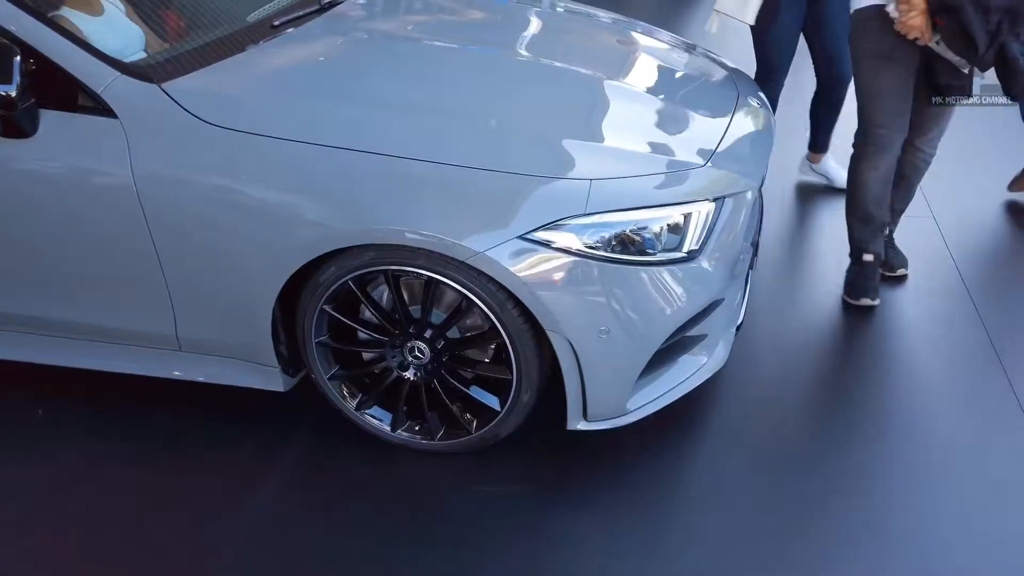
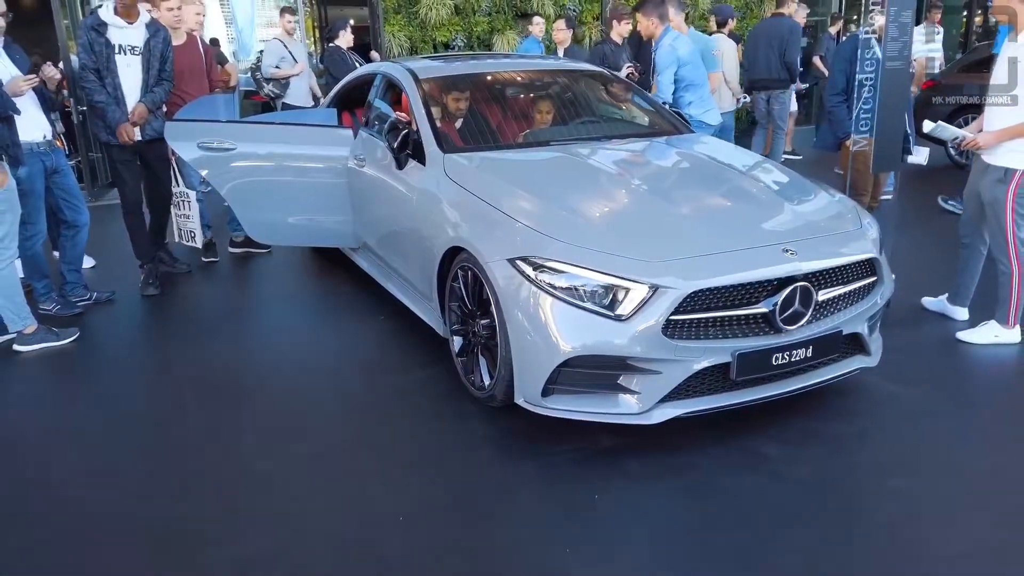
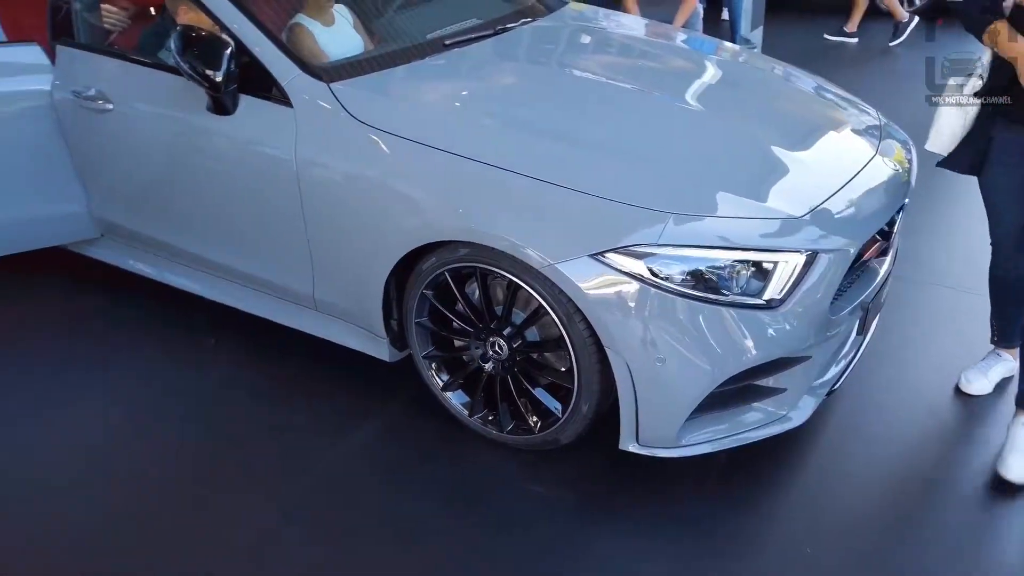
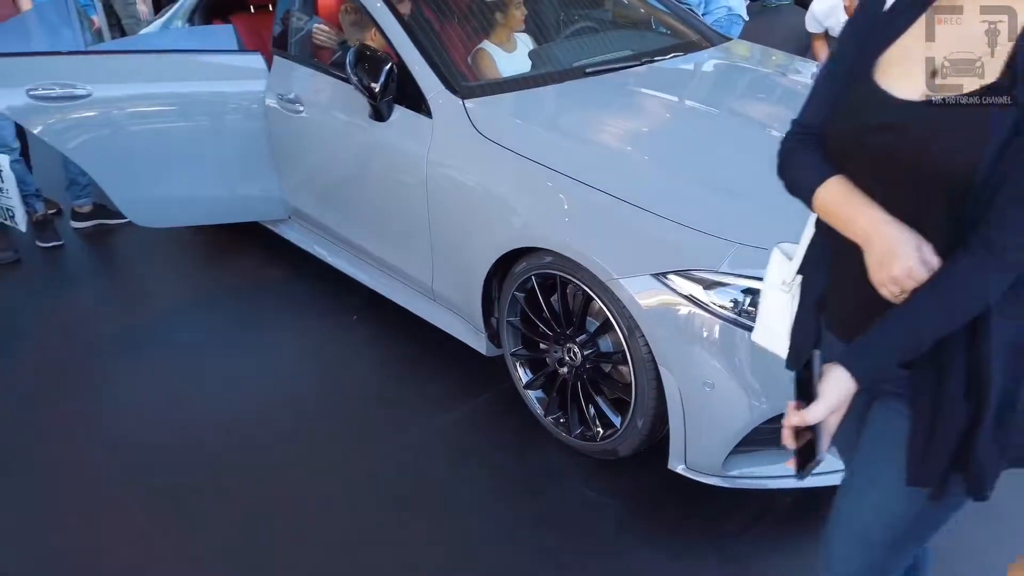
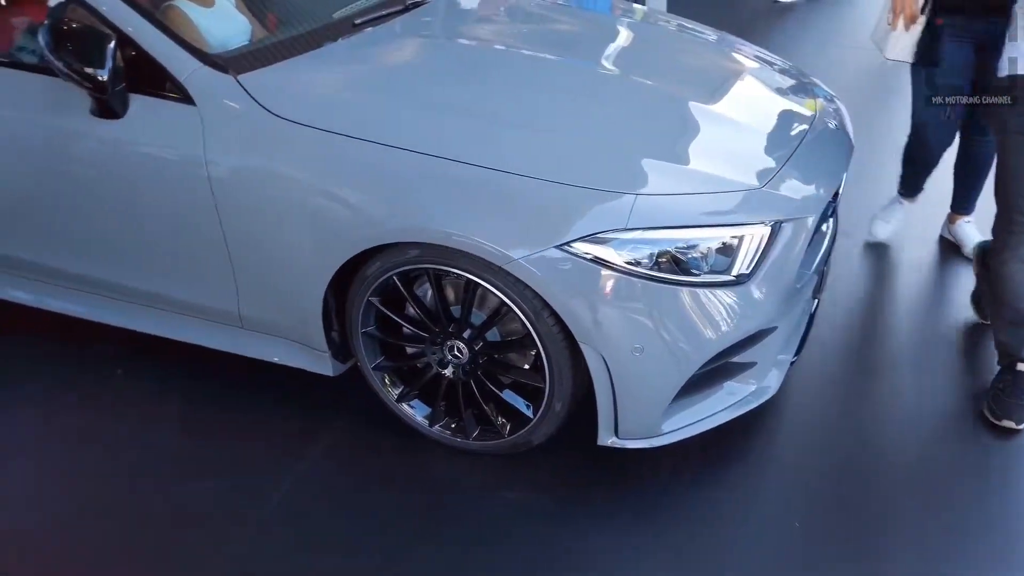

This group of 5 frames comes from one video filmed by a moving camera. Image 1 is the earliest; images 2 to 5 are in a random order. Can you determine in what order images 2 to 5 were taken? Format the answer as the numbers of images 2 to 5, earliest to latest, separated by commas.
5, 3, 4, 2
